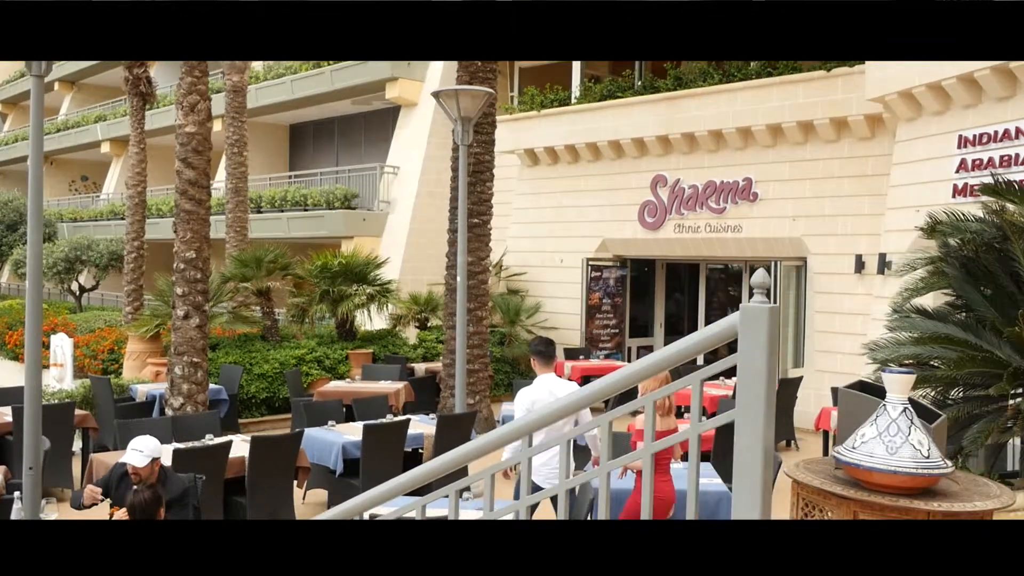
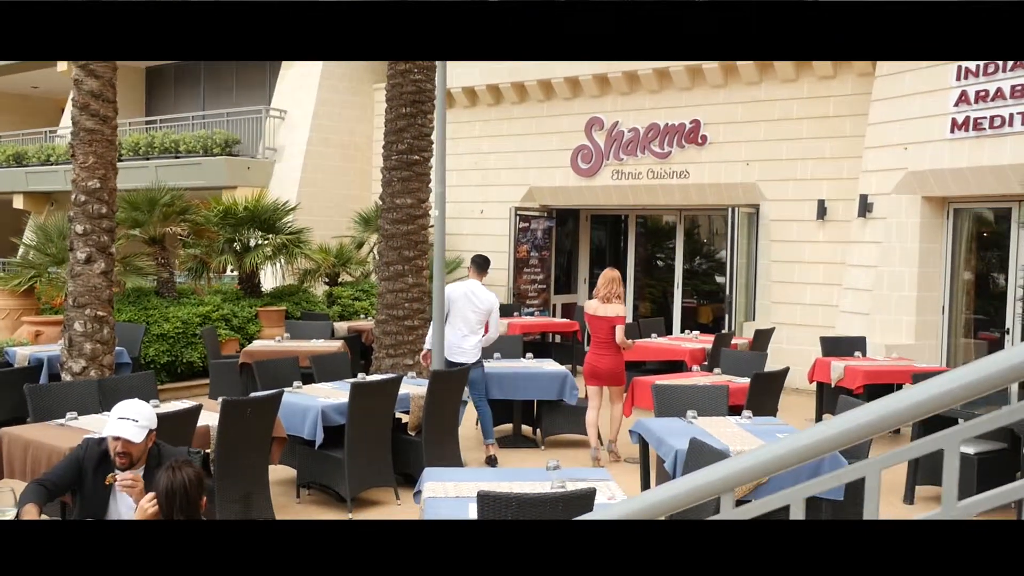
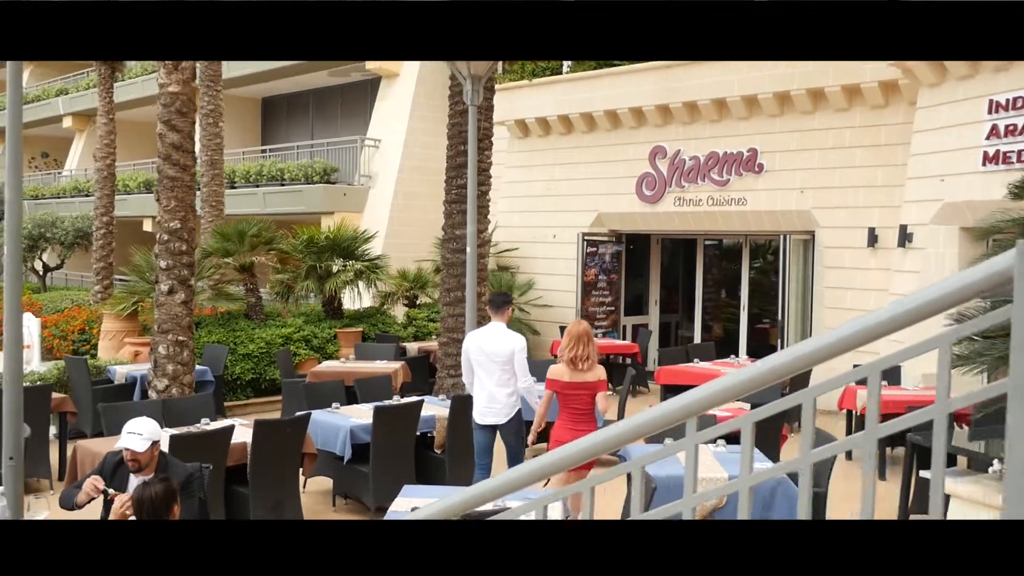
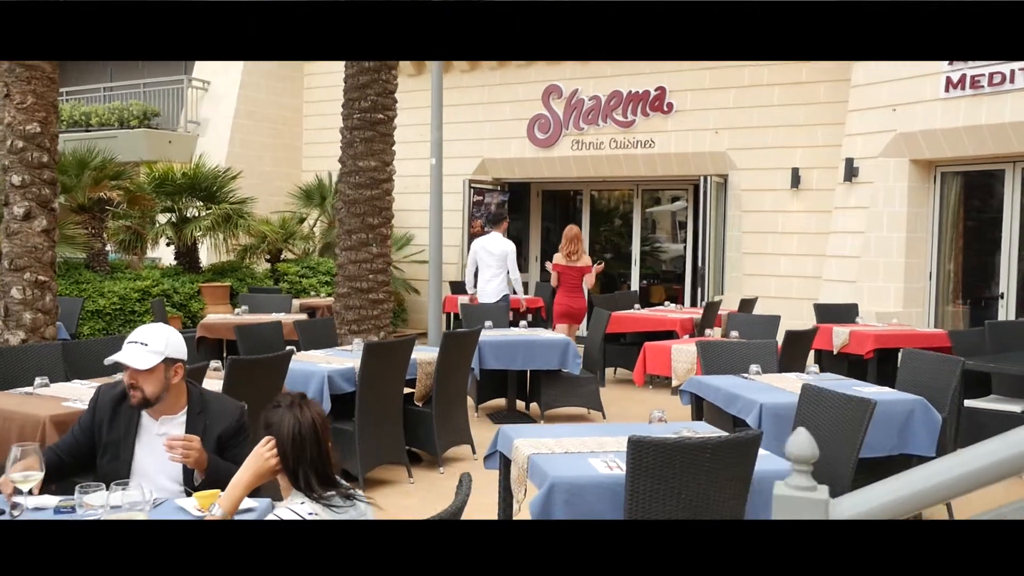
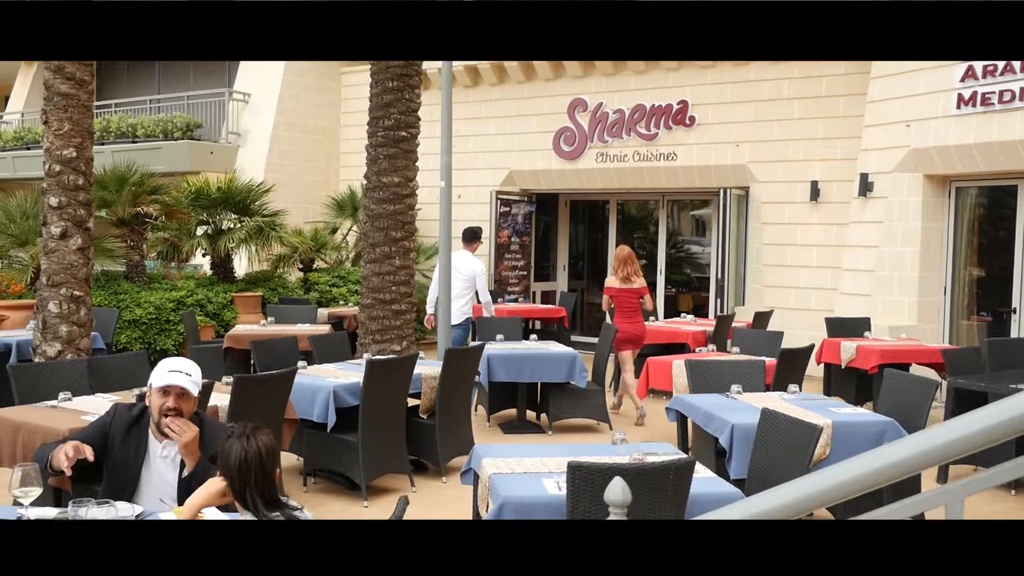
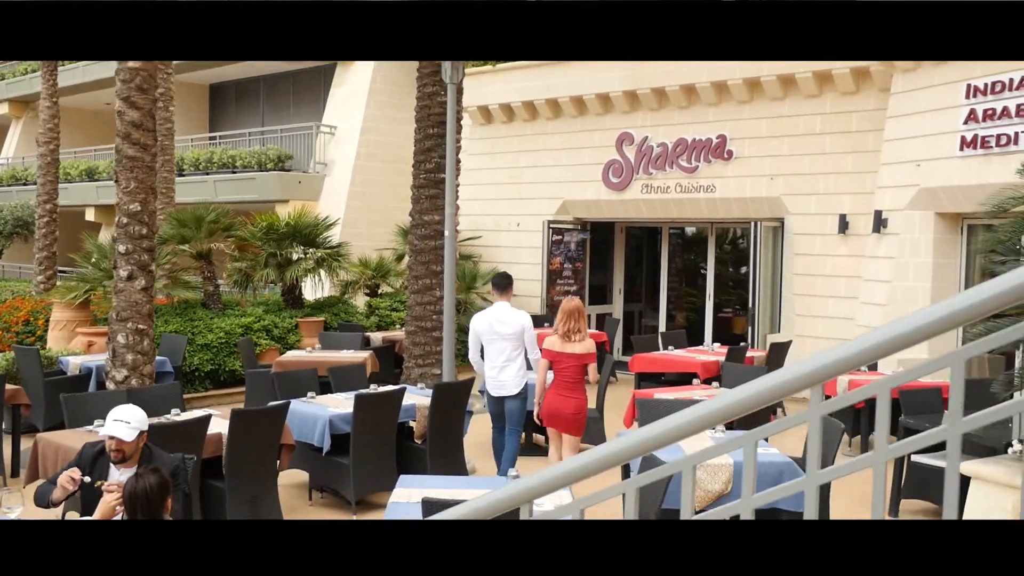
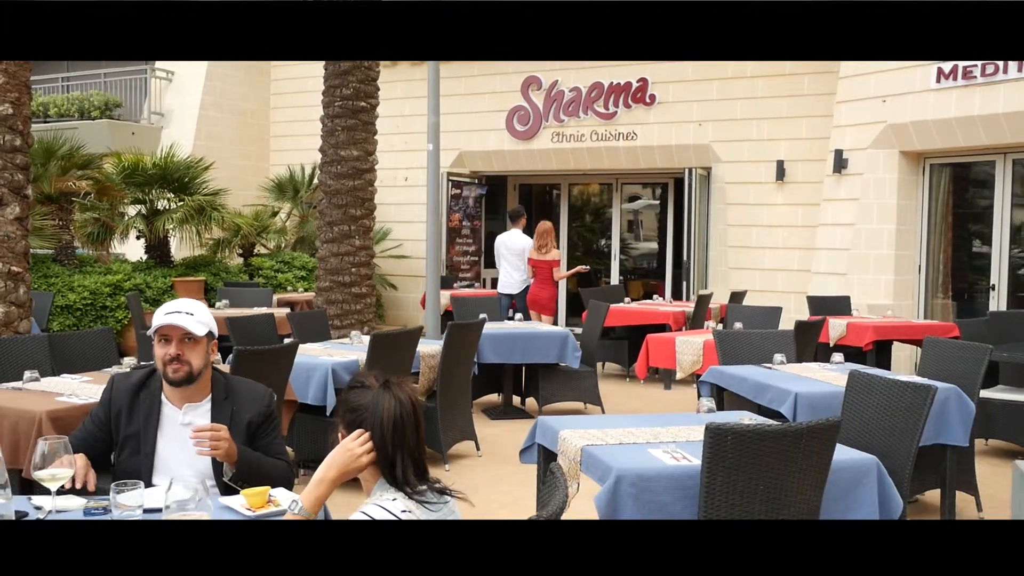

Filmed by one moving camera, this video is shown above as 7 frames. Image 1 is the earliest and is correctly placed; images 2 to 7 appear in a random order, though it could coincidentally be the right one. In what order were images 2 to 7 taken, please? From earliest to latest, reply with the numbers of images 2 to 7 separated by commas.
3, 6, 2, 5, 4, 7
